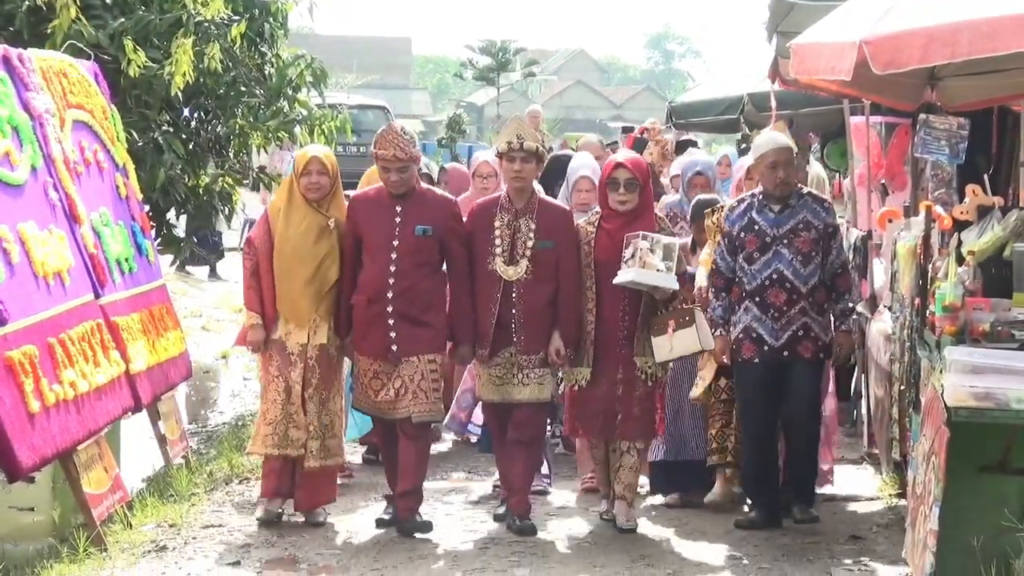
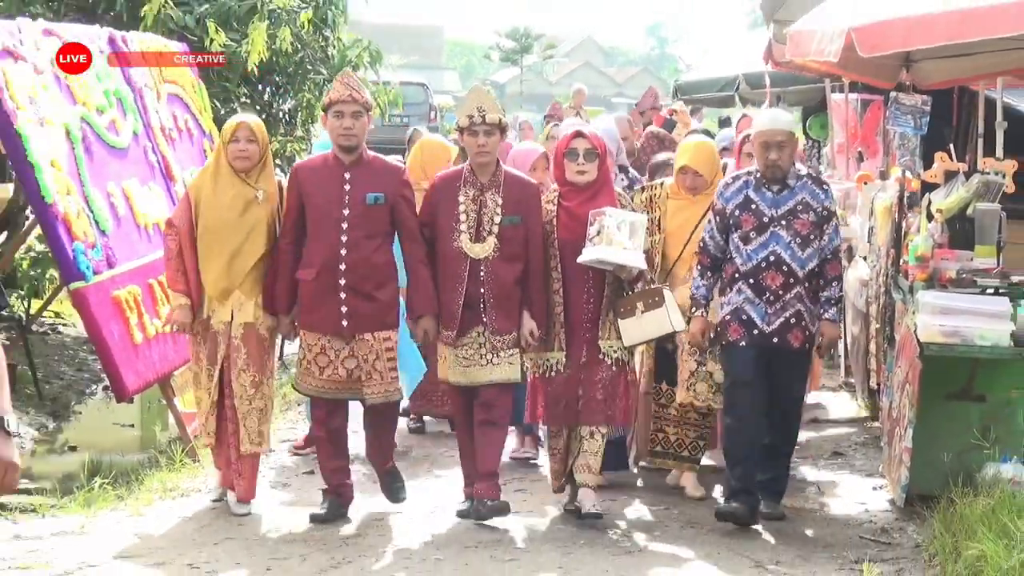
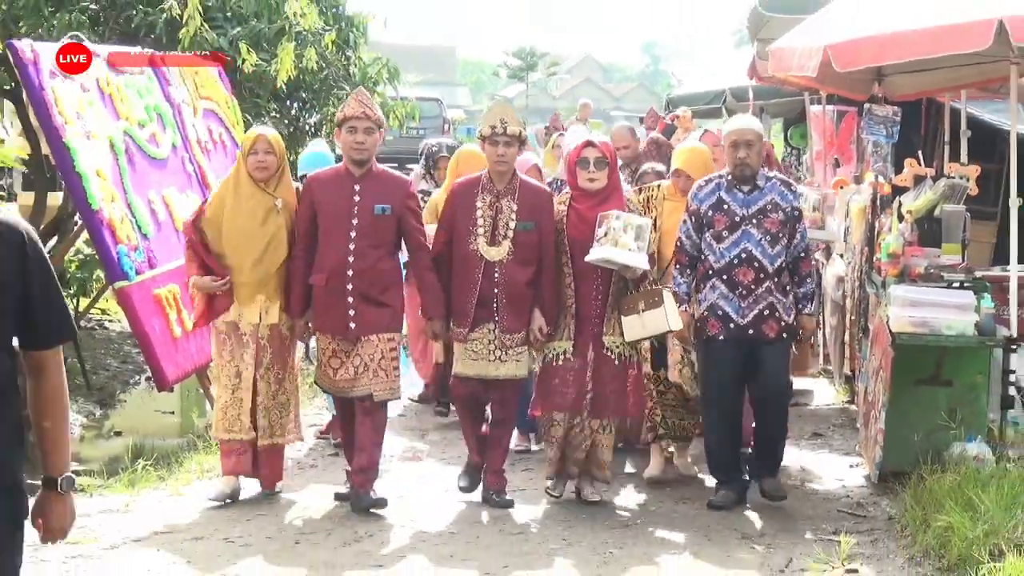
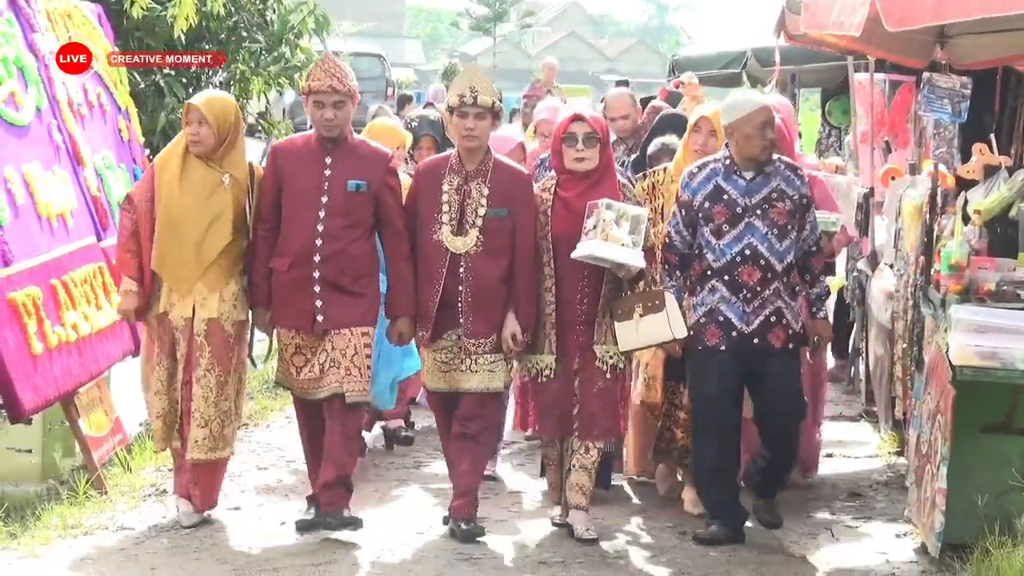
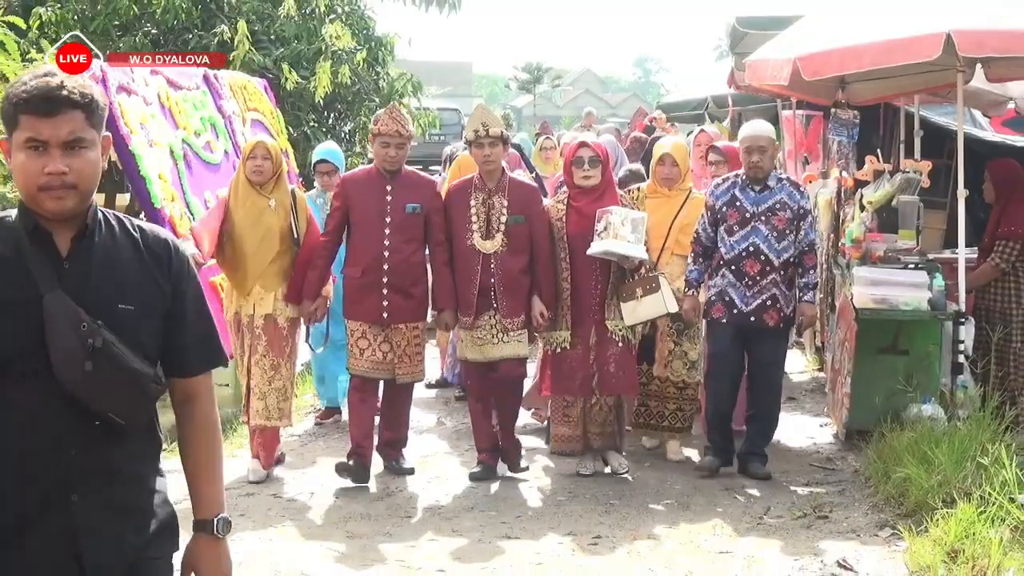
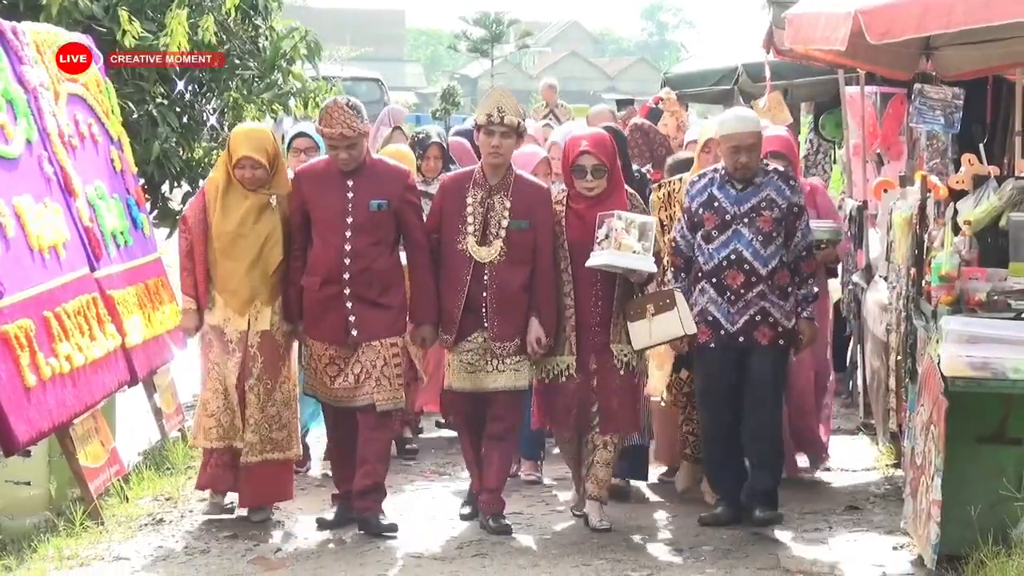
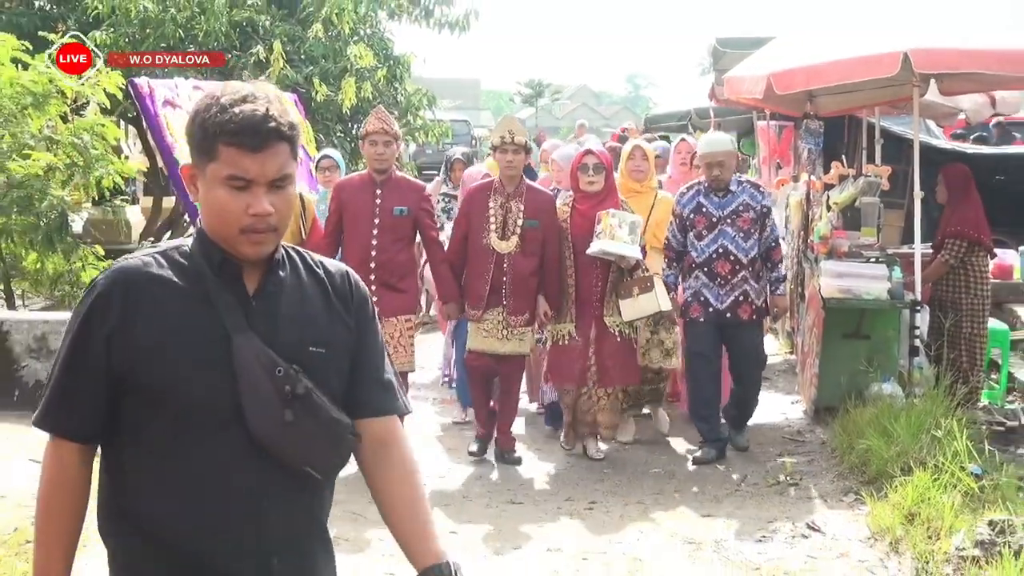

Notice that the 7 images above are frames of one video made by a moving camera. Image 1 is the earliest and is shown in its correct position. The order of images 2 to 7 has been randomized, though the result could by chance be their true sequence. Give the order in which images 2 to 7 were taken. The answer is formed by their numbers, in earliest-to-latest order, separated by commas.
6, 4, 2, 3, 5, 7
